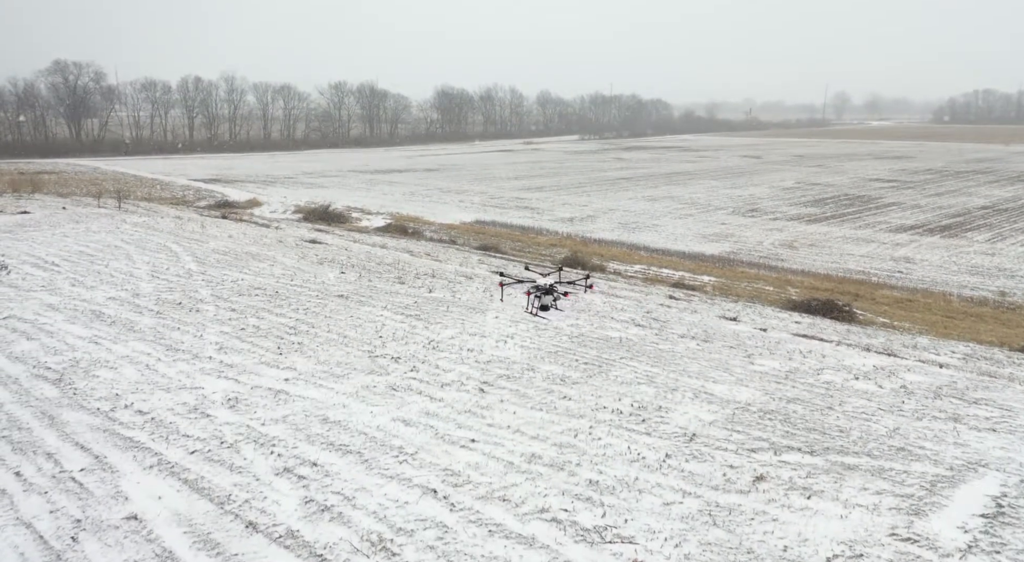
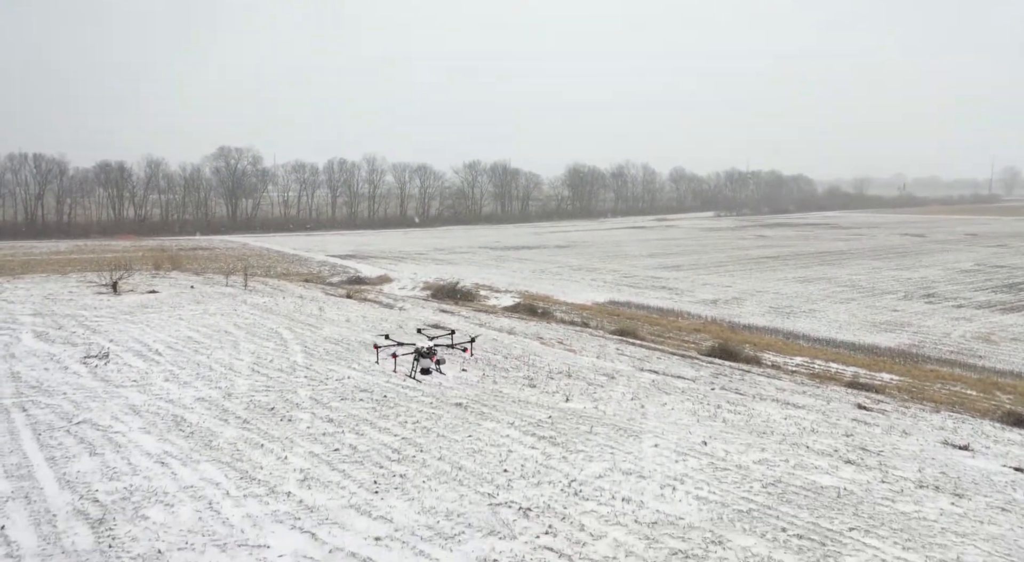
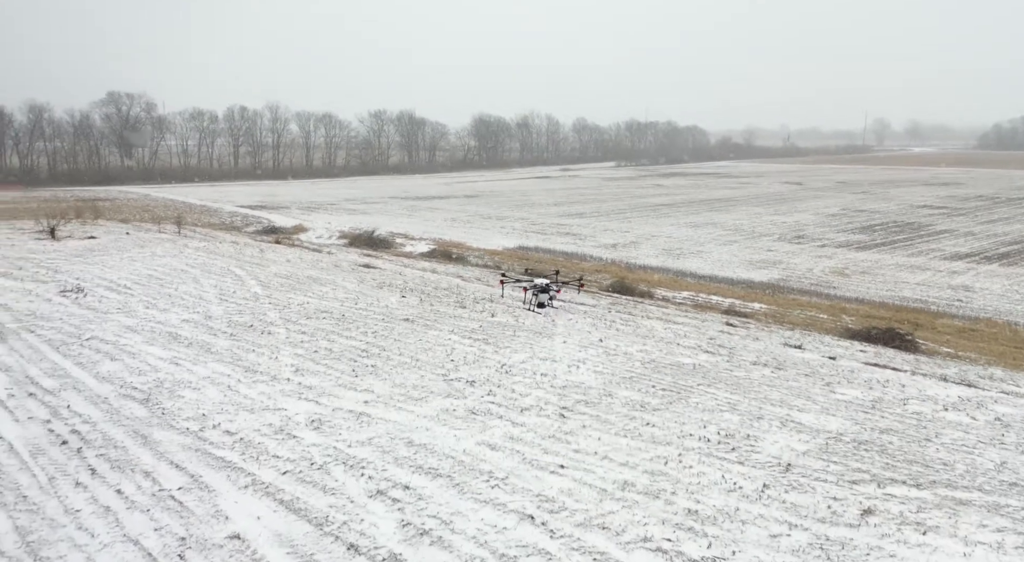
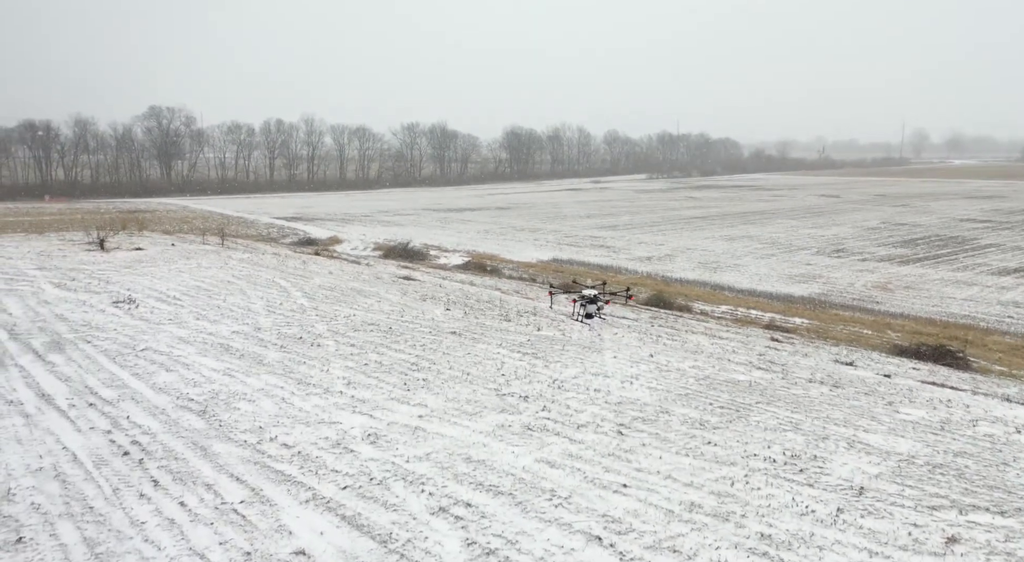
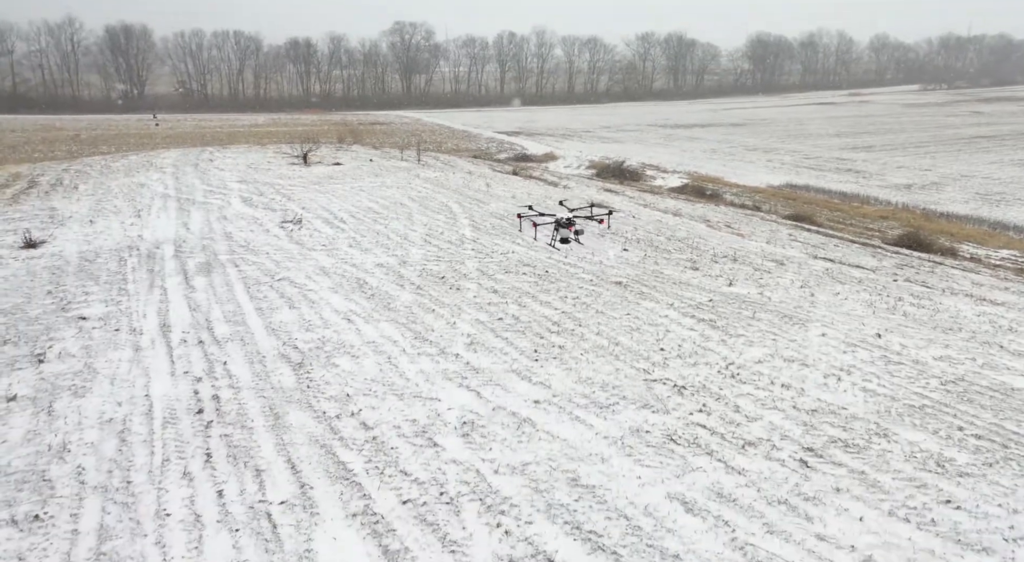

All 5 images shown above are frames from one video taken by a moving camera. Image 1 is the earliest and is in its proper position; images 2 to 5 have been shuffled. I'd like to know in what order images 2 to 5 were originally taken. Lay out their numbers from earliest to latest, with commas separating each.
3, 4, 2, 5
